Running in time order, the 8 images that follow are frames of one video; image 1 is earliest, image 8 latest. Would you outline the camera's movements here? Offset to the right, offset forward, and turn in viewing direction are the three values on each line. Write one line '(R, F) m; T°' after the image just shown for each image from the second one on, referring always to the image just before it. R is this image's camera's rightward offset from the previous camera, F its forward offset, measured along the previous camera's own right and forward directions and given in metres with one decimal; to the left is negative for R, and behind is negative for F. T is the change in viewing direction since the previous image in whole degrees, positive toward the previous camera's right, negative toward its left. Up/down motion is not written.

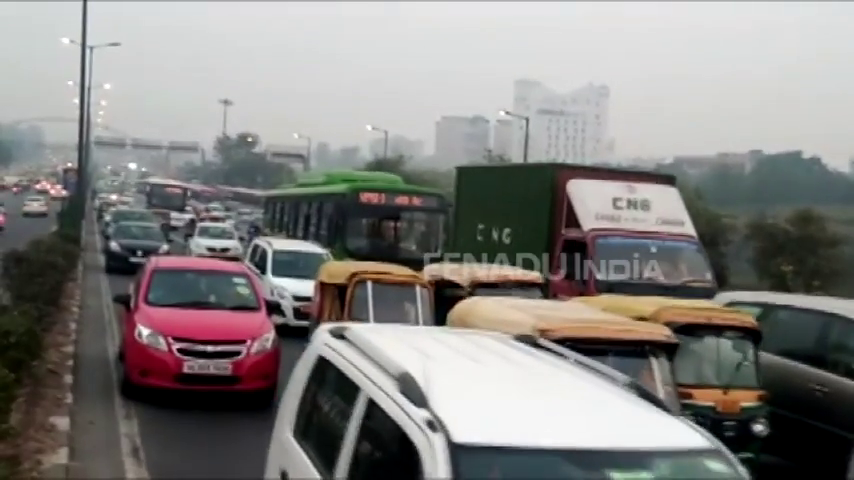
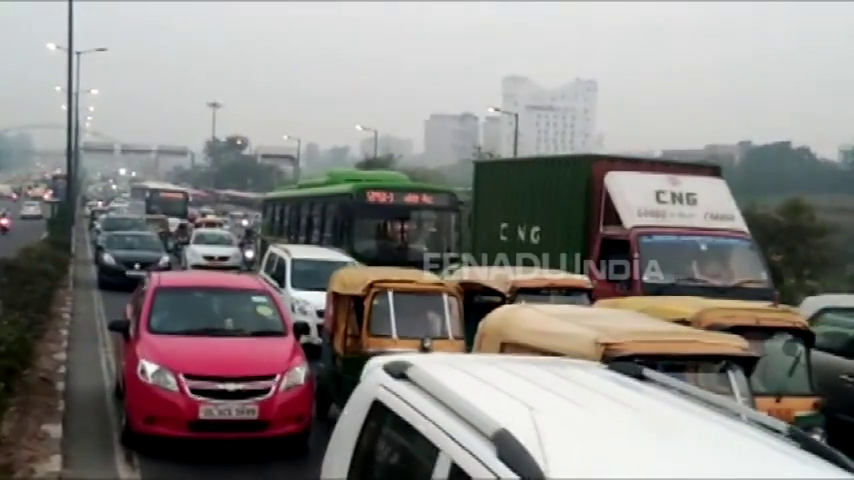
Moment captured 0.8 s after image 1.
(-0.2, +0.7) m; 0°
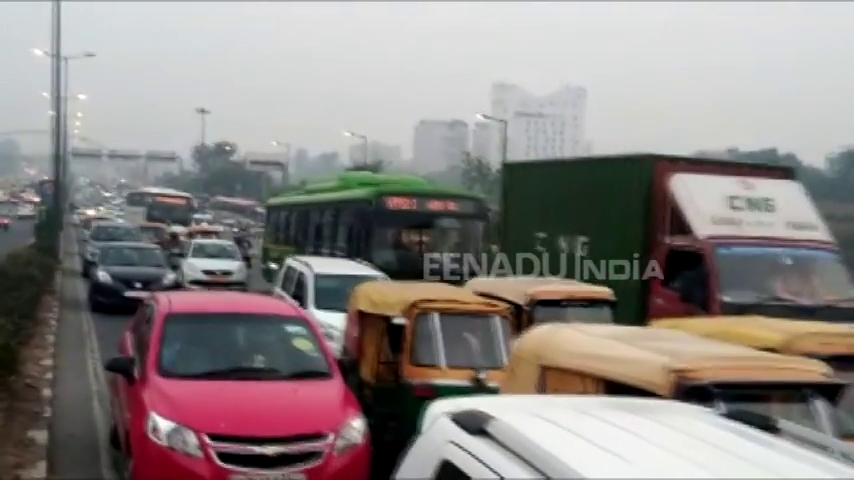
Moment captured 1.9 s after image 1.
(-0.3, +0.9) m; +1°
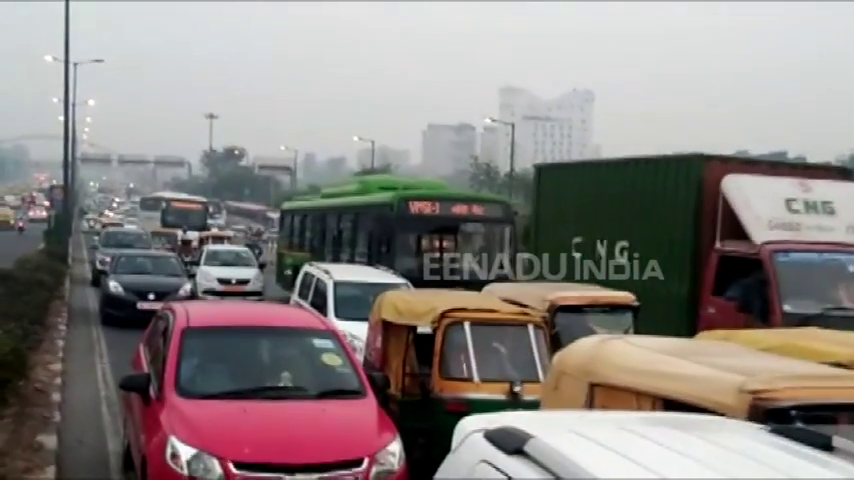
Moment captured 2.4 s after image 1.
(-0.1, +0.4) m; 0°
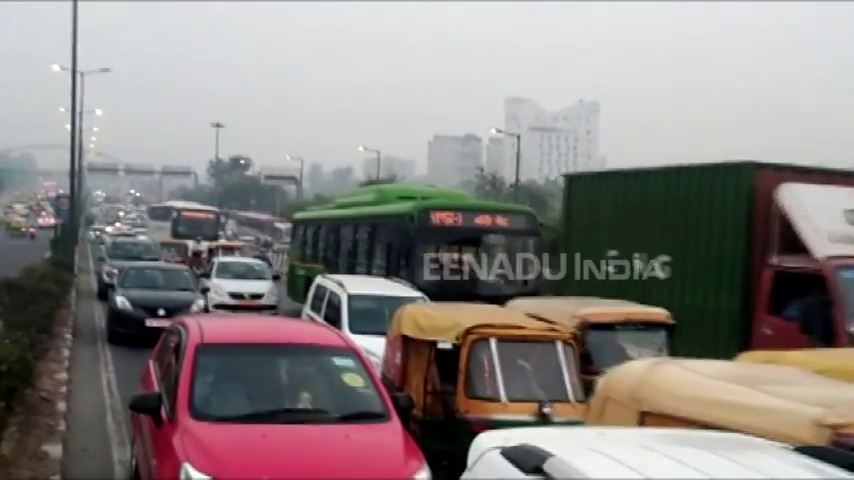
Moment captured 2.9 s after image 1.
(-0.1, +0.4) m; 0°
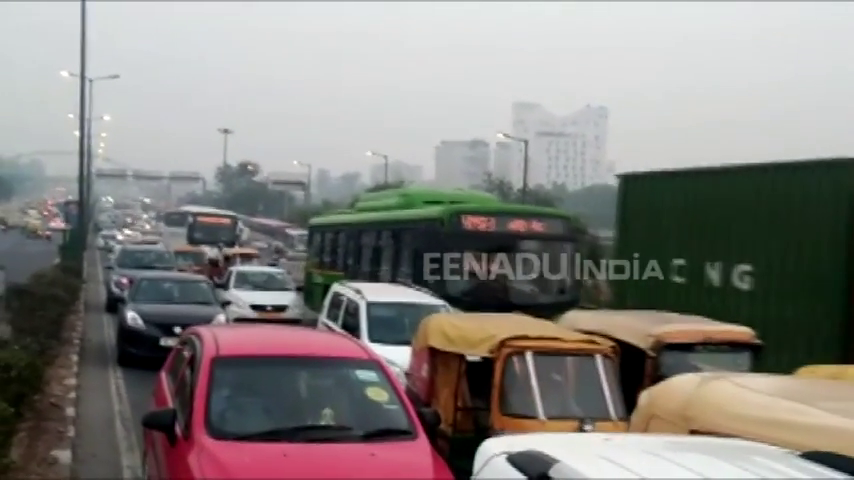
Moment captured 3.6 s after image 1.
(-0.1, +0.4) m; 0°
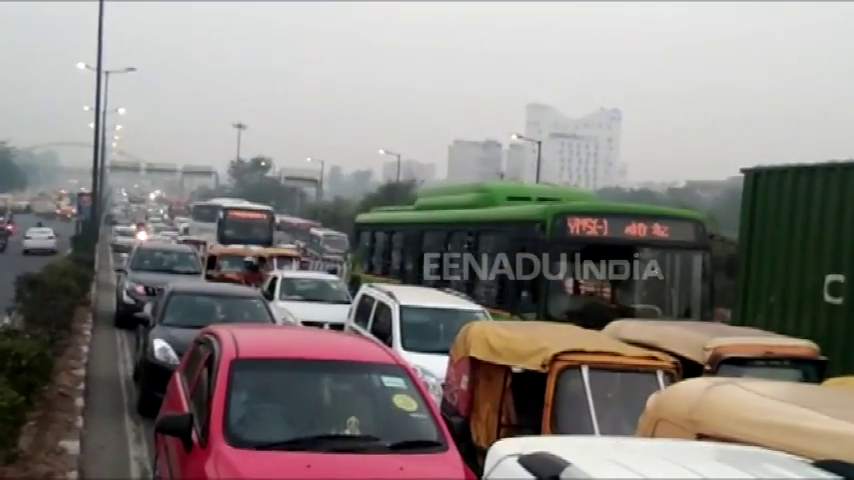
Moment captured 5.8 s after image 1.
(-0.1, +0.4) m; -1°
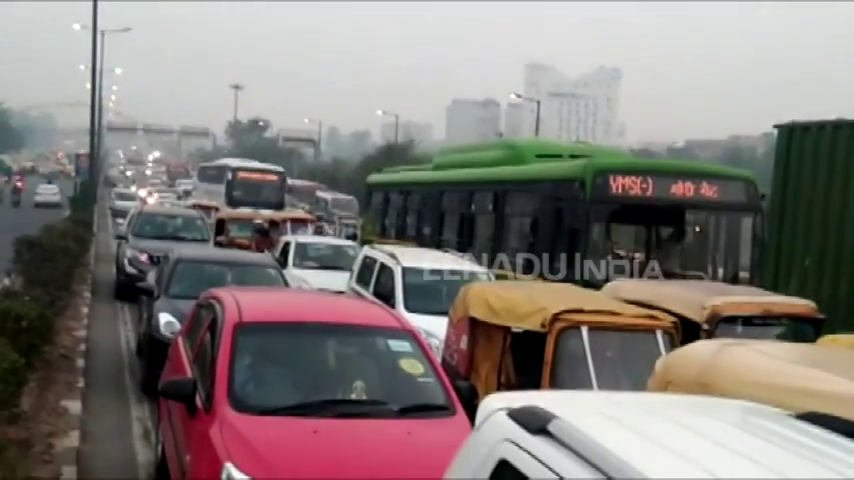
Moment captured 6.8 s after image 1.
(0.0, +0.1) m; 0°
